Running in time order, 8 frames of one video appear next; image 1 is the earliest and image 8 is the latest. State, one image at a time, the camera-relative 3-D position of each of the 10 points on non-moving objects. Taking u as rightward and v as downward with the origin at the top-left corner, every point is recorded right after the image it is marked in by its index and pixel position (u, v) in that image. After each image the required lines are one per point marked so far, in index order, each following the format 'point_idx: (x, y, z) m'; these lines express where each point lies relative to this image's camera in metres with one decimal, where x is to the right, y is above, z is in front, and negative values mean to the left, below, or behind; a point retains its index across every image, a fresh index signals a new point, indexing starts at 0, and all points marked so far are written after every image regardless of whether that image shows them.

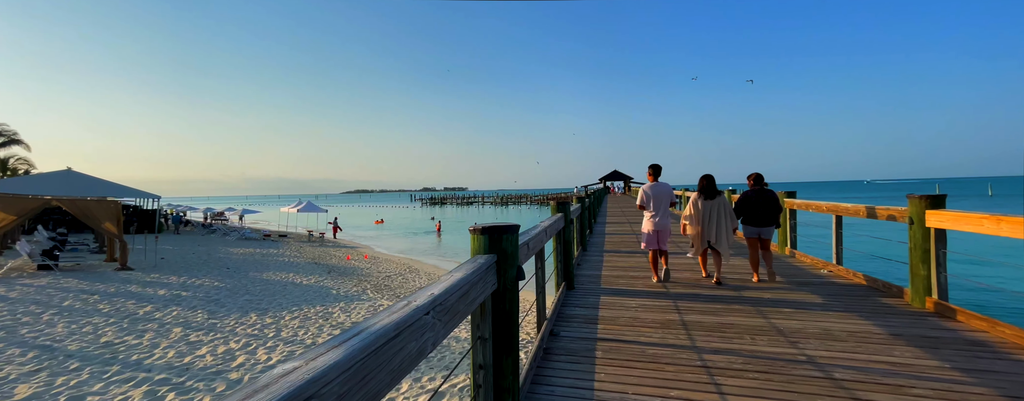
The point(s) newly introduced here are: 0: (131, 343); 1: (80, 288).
0: (-5.1, -1.9, +5.5) m
1: (-9.3, -1.9, +8.9) m
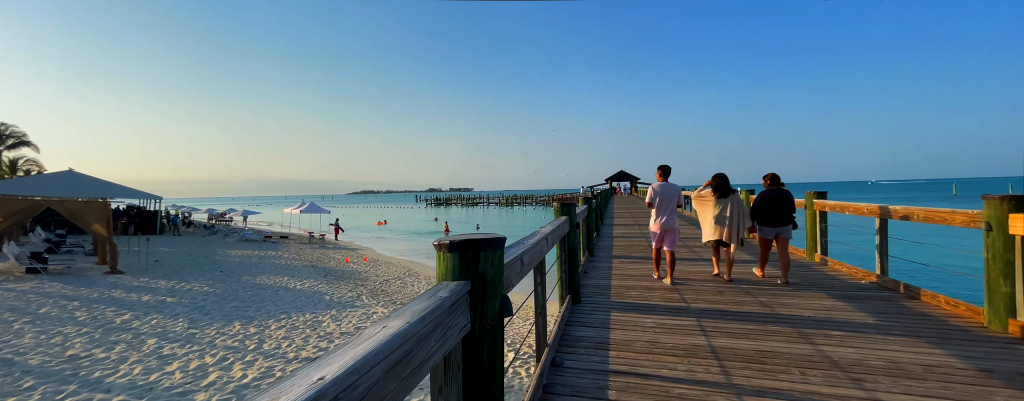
0: (-5.1, -1.9, +5.1) m
1: (-9.3, -1.9, +8.5) m
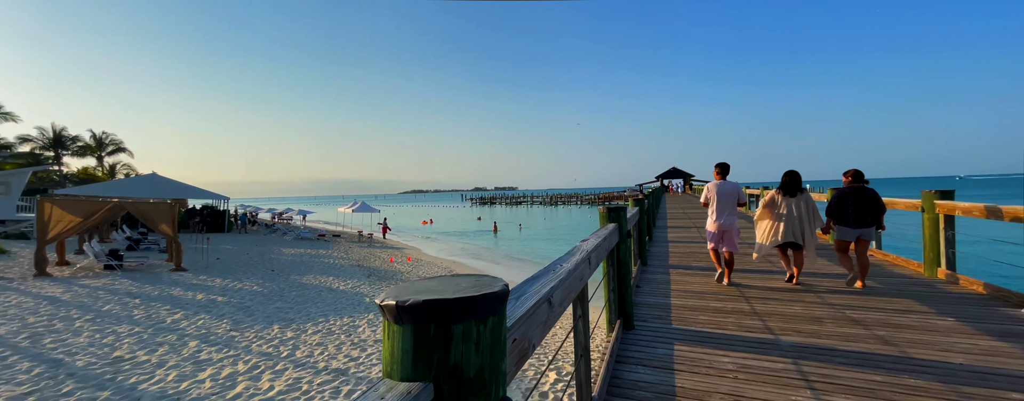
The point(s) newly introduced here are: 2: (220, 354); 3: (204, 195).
0: (-4.6, -2.0, +5.1) m
1: (-8.4, -2.0, +9.0) m
2: (-3.8, -2.0, +5.3) m
3: (-12.5, +0.3, +16.7) m
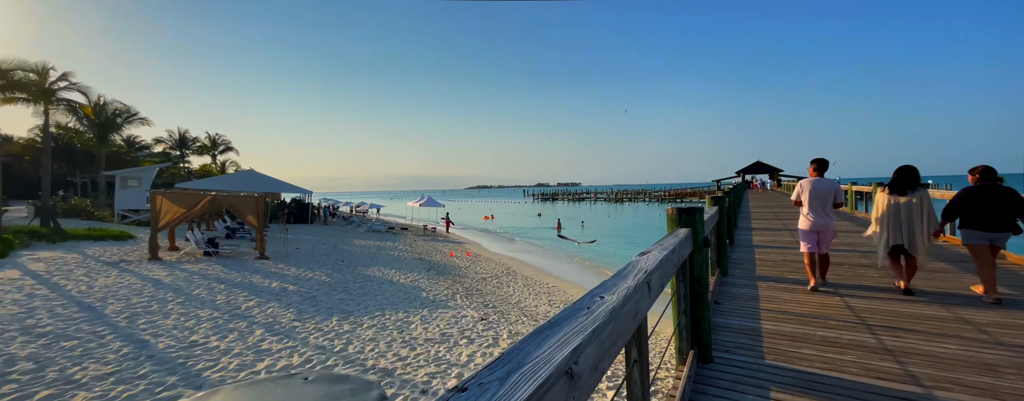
0: (-3.9, -1.9, +5.4) m
1: (-7.0, -1.8, +9.8) m
2: (-3.1, -1.9, +5.5) m
3: (-9.9, +0.5, +18.1) m
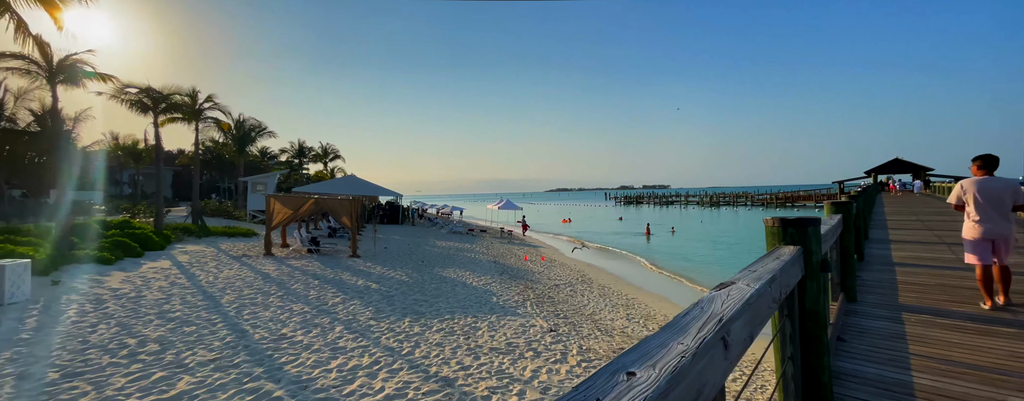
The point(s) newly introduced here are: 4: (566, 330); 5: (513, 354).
0: (-3.0, -1.9, +5.7) m
1: (-5.1, -1.9, +10.7) m
2: (-2.1, -1.9, +5.6) m
3: (-6.2, +0.4, +19.4) m
4: (+0.9, -2.1, +6.7) m
5: (0.0, -2.0, +5.4) m
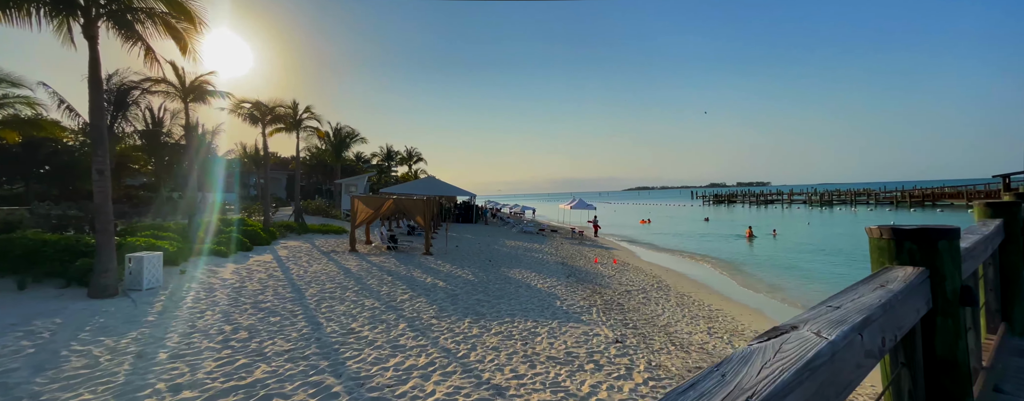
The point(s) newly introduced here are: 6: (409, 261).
0: (-2.2, -1.9, +5.9) m
1: (-3.3, -1.9, +11.2) m
2: (-1.3, -1.9, +5.7) m
3: (-2.8, +0.4, +20.0) m
4: (+1.8, -2.1, +6.1) m
5: (+0.7, -2.0, +5.0) m
6: (-3.1, -1.9, +12.6) m
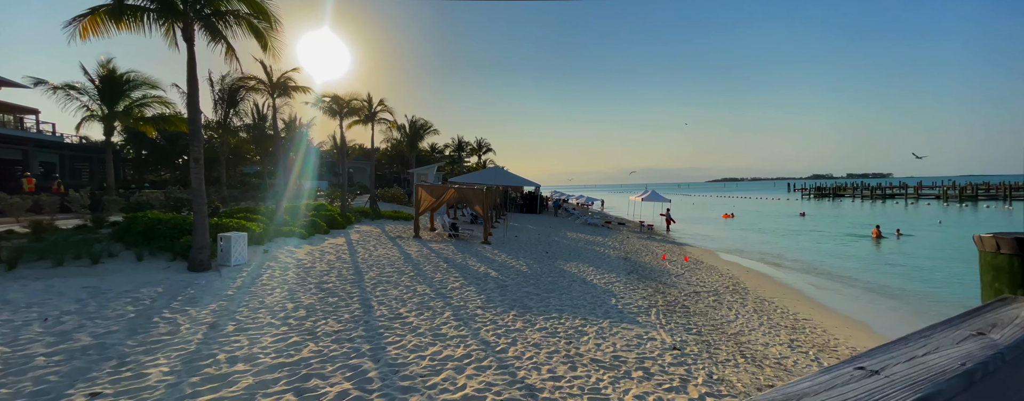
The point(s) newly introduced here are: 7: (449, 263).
0: (-1.5, -1.8, +6.0) m
1: (-1.8, -1.6, +11.4) m
2: (-0.8, -1.8, +5.6) m
3: (+0.3, +0.9, +19.8) m
4: (+2.4, -2.0, +5.5) m
5: (+1.2, -1.9, +4.6) m
6: (-1.3, -1.5, +12.7) m
7: (-1.5, -1.6, +10.4) m
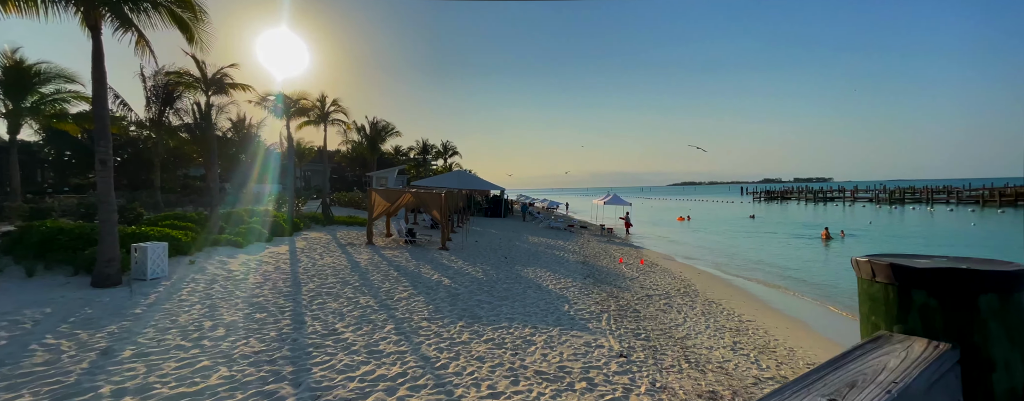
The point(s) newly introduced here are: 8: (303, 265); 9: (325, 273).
0: (-2.2, -1.8, +5.4) m
1: (-2.9, -1.7, +10.8) m
2: (-1.4, -1.8, +5.1) m
3: (-1.6, +0.7, +19.4) m
4: (+1.8, -2.0, +5.3) m
5: (+0.6, -1.9, +4.3) m
6: (-2.6, -1.6, +12.1) m
7: (-2.6, -1.7, +9.8) m
8: (-5.2, -1.6, +10.3) m
9: (-4.3, -1.7, +9.5) m
